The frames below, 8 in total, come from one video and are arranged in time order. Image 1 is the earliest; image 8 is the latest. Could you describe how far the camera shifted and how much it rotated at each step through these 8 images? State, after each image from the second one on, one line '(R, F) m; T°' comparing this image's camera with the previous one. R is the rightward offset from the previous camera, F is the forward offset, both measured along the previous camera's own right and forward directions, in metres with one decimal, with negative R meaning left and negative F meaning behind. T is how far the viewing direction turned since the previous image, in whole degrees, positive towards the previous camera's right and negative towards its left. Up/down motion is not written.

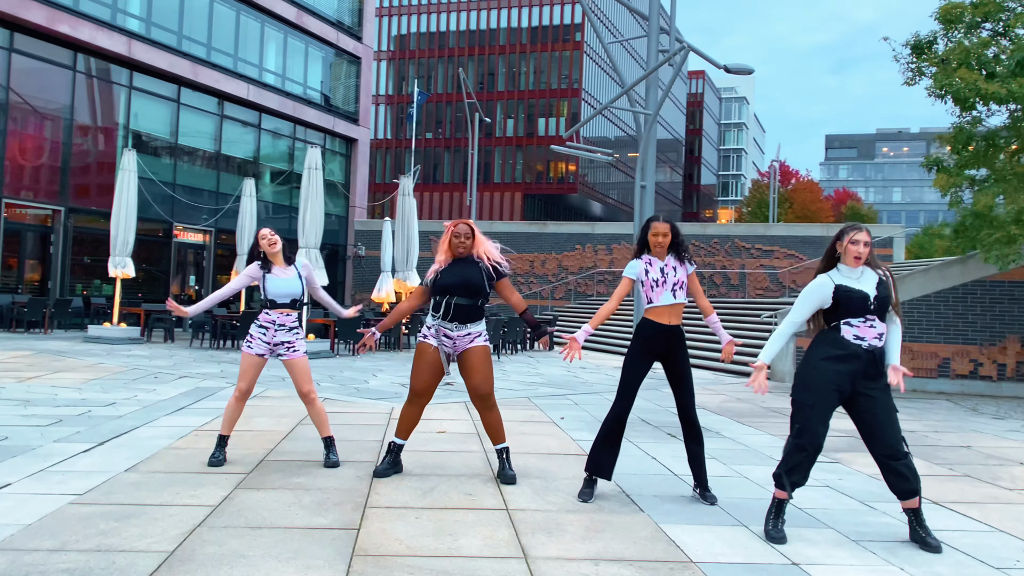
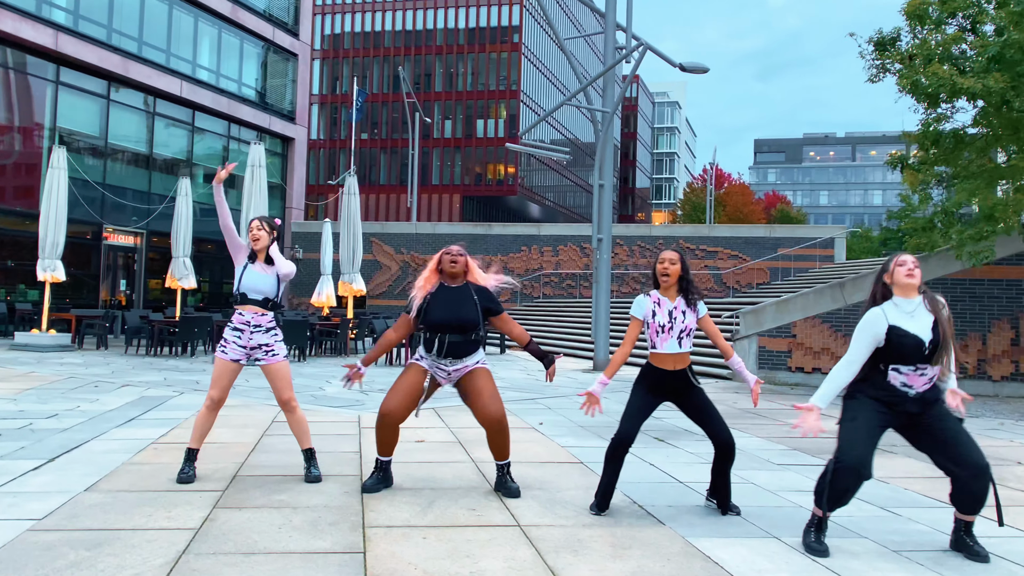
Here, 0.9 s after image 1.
(-0.4, +0.4) m; +4°
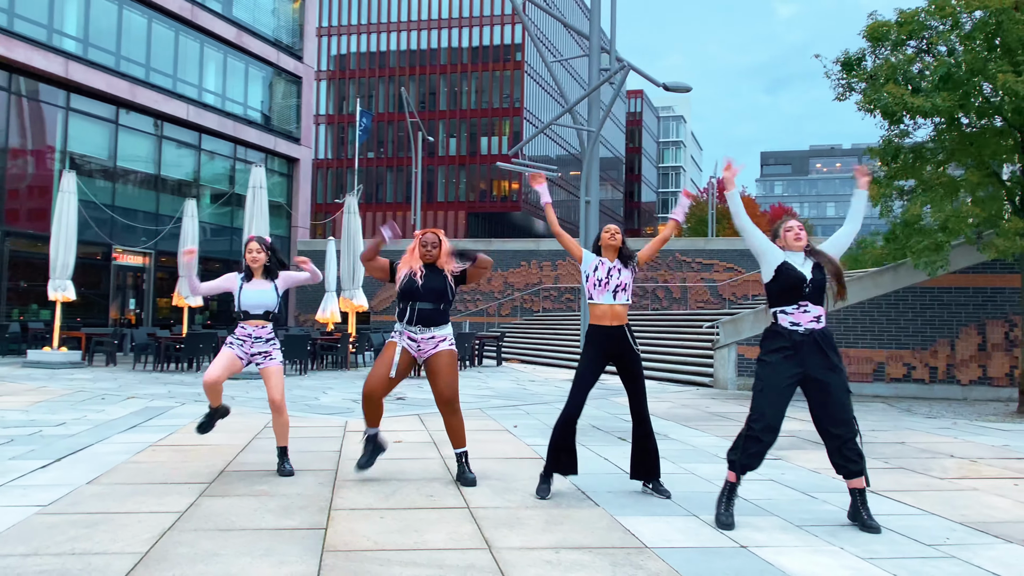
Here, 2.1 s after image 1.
(+0.3, -0.6) m; -1°
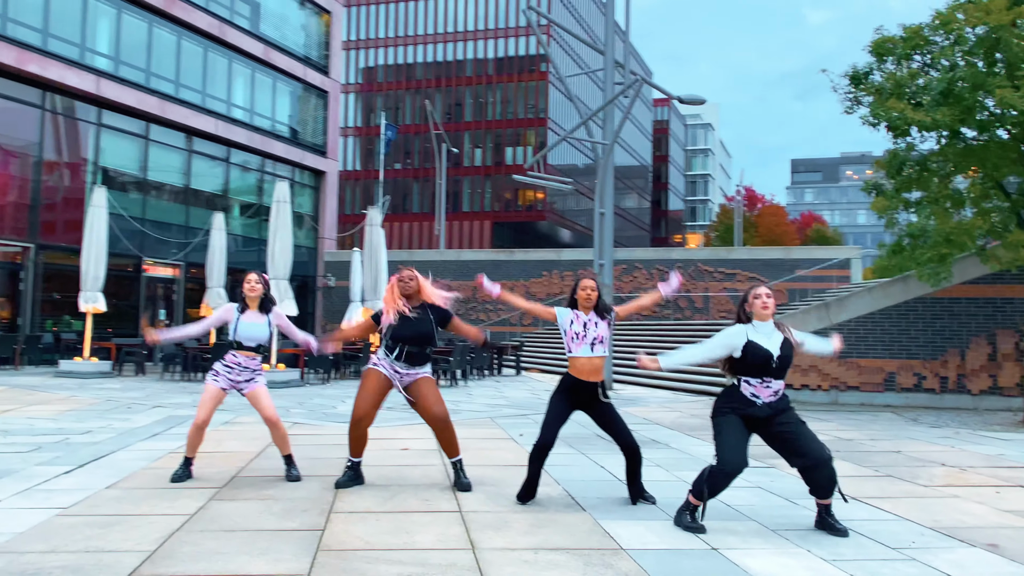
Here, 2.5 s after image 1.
(+0.2, -0.3) m; -2°
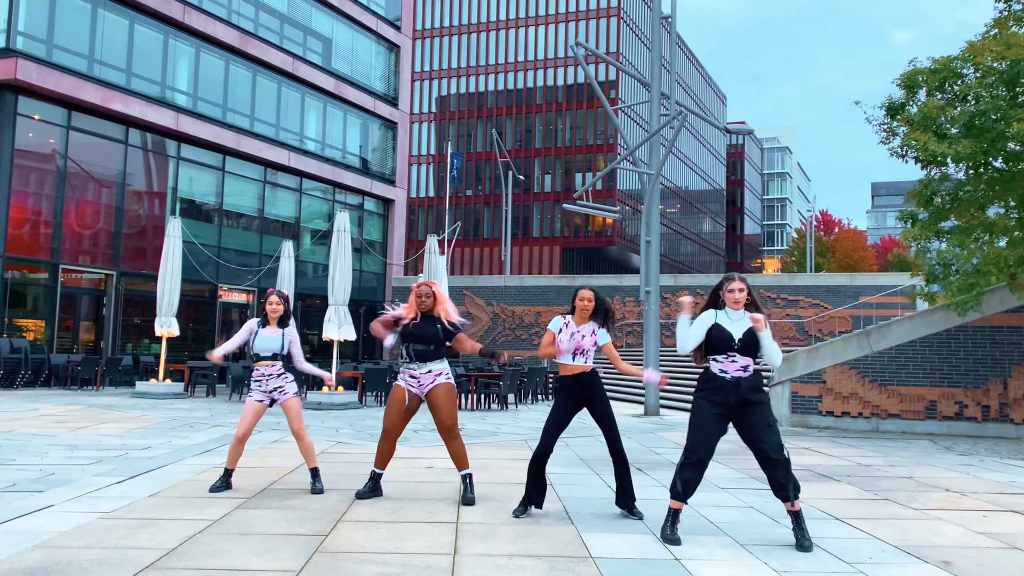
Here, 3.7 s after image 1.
(+0.5, -0.5) m; -4°
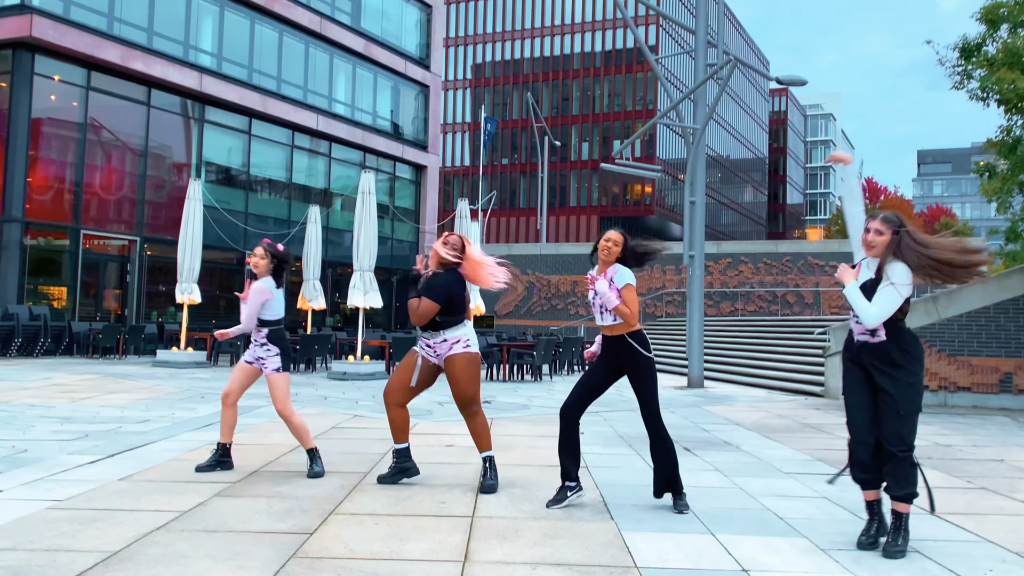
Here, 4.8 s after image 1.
(+0.1, +1.1) m; -2°
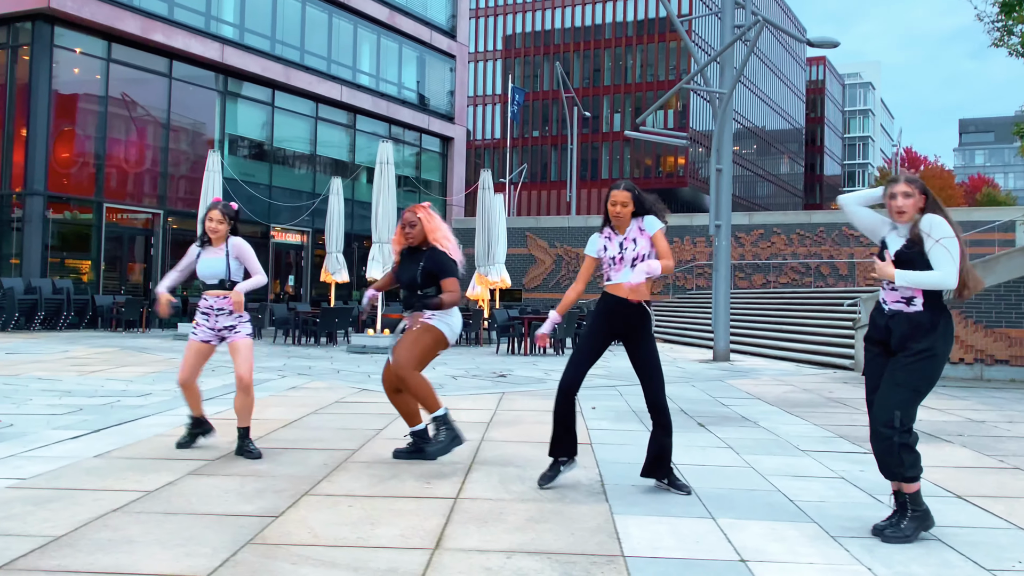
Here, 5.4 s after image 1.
(+0.2, +0.4) m; -2°
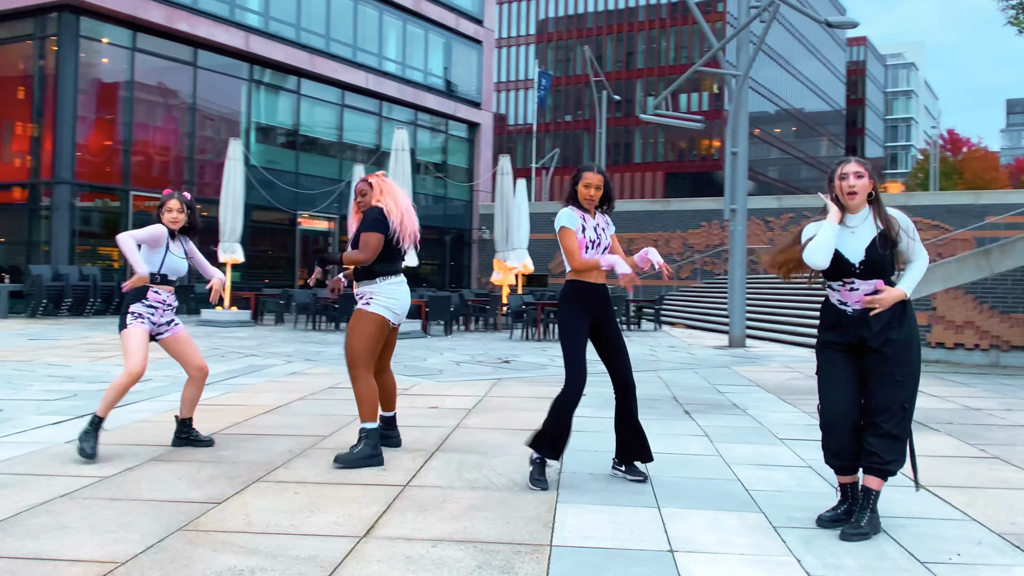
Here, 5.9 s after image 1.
(+0.4, 0.0) m; -2°
